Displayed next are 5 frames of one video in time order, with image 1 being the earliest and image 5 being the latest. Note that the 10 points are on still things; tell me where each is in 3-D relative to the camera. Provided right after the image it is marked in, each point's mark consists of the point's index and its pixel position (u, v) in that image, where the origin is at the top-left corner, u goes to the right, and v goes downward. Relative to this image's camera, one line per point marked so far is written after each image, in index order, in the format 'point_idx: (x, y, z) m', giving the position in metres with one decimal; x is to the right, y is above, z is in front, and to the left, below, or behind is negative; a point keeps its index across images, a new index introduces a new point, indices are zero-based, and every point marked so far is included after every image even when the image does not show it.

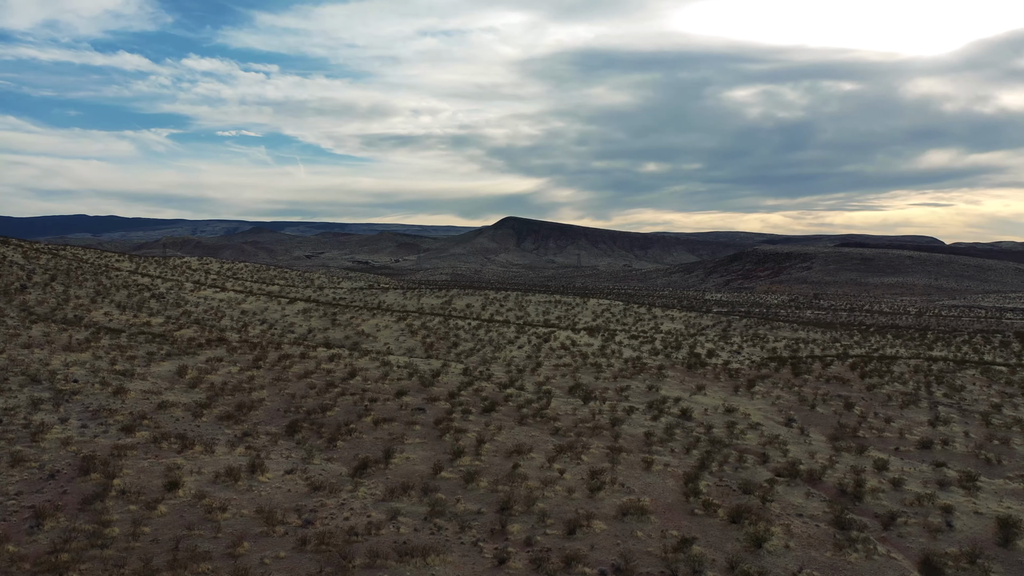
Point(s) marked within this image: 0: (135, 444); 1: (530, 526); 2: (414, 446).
0: (-7.9, -3.2, +17.3) m
1: (+0.3, -4.0, +14.1) m
2: (-2.1, -3.5, +18.7) m
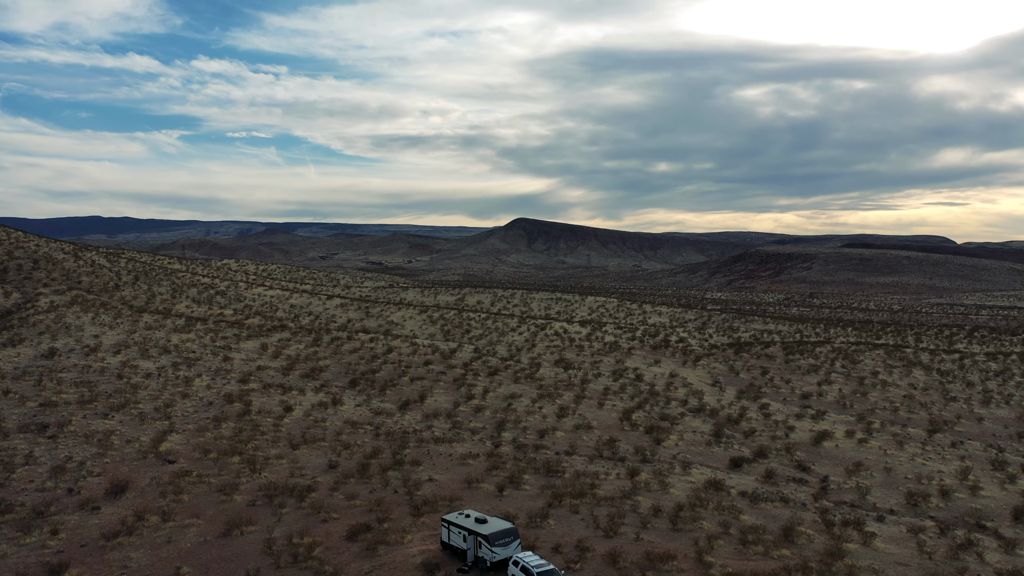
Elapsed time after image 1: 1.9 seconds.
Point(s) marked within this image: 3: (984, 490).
0: (-8.1, -3.1, +25.6) m
1: (+0.1, -3.9, +22.2) m
2: (-2.3, -3.4, +27.0) m
3: (+10.5, -4.5, +18.3) m
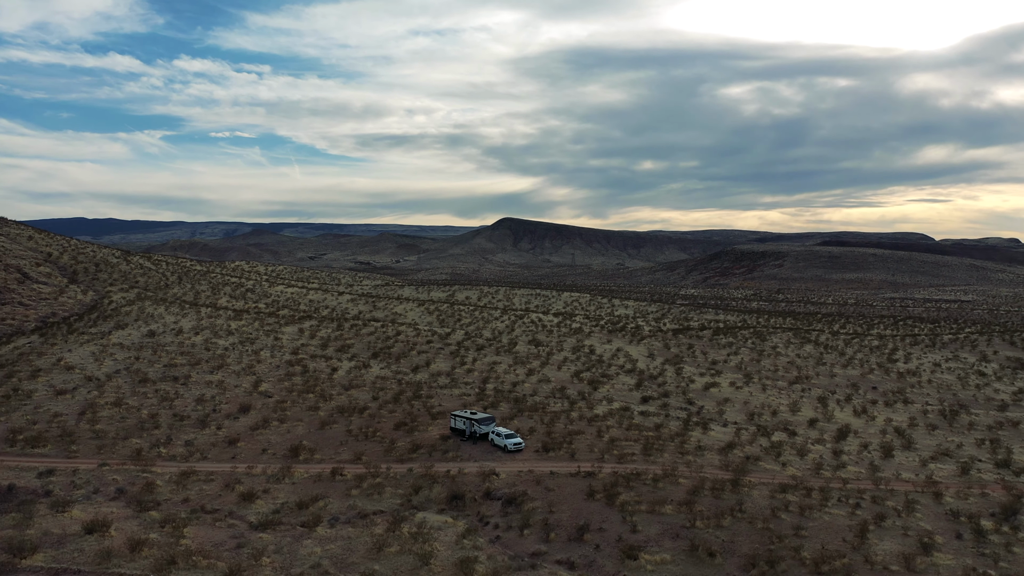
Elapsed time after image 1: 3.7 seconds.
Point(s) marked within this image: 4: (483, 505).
0: (-8.8, -2.9, +34.9) m
1: (-0.6, -3.7, +31.7) m
2: (-3.1, -3.2, +36.3) m
3: (+9.9, -4.2, +27.9) m
4: (-0.6, -4.5, +17.2) m
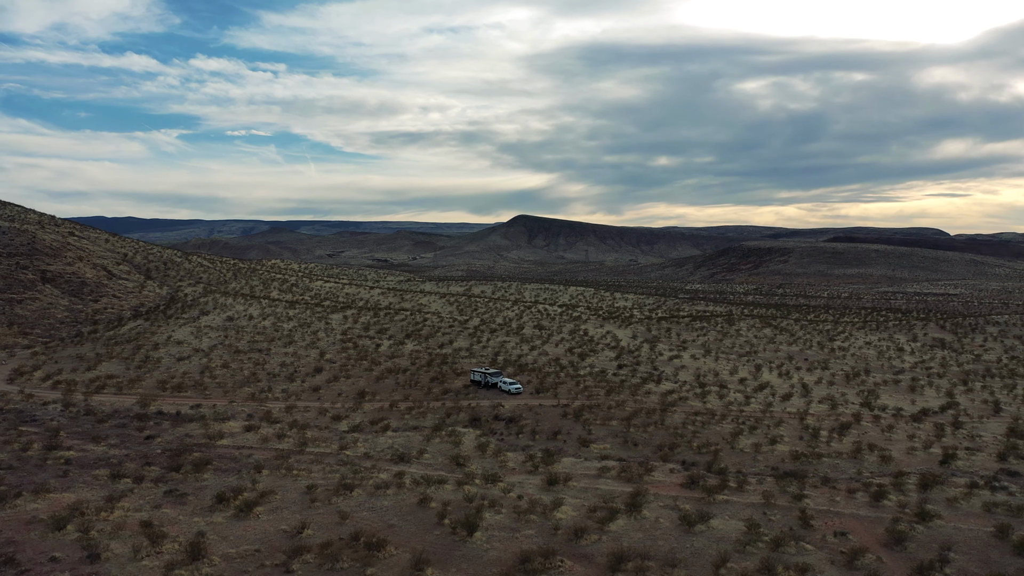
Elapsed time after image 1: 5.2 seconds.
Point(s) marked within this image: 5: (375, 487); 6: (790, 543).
0: (-8.5, -2.5, +43.8) m
1: (-0.3, -3.3, +40.4) m
2: (-2.7, -2.8, +45.1) m
3: (+10.1, -3.8, +36.4) m
4: (-0.6, -4.2, +25.9) m
5: (-3.1, -4.5, +18.4) m
6: (+5.3, -4.9, +15.6) m
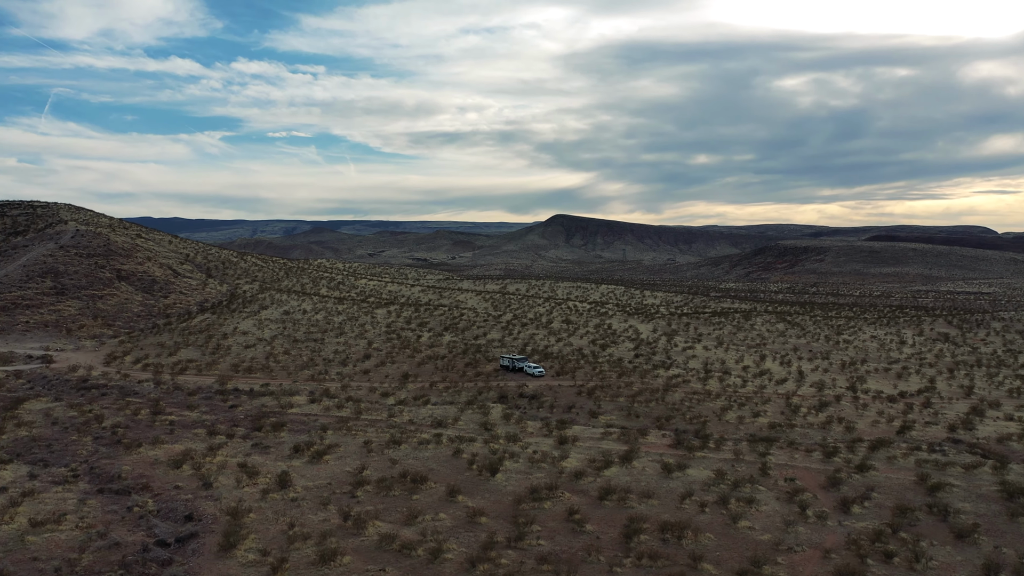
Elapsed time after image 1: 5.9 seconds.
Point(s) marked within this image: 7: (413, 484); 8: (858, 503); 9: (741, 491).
0: (-6.9, -2.4, +48.4) m
1: (+1.1, -3.1, +44.7) m
2: (-1.0, -2.6, +49.5) m
3: (+11.3, -3.6, +40.2) m
4: (+0.2, -4.1, +30.2) m
5: (-2.6, -4.3, +22.8) m
6: (+5.6, -4.7, +19.6) m
7: (-2.3, -4.6, +19.2) m
8: (+7.8, -4.8, +18.3) m
9: (+5.4, -4.8, +19.2) m
